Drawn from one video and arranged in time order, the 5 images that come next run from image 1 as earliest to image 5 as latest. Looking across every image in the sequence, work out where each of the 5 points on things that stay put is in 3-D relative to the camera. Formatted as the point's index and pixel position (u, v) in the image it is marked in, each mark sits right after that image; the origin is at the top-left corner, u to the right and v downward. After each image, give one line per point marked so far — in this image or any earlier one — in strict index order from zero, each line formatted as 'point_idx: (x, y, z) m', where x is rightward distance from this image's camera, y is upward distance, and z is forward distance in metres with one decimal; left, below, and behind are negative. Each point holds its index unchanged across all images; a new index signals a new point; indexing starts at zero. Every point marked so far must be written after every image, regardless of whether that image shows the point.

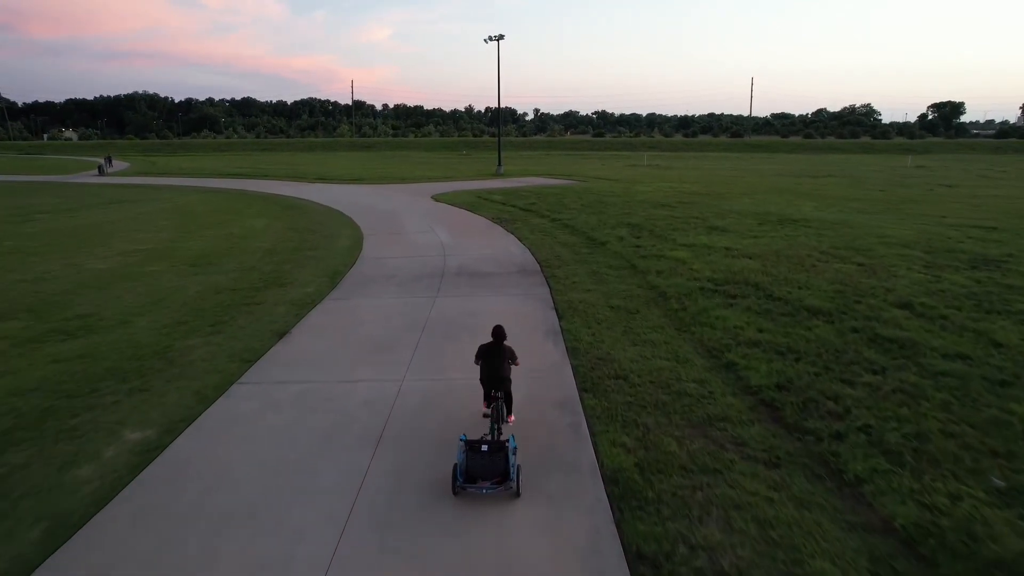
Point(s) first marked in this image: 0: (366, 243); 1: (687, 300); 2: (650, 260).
0: (-3.4, +1.0, +15.5) m
1: (+2.5, -0.2, +9.3) m
2: (+2.5, +0.5, +12.2) m
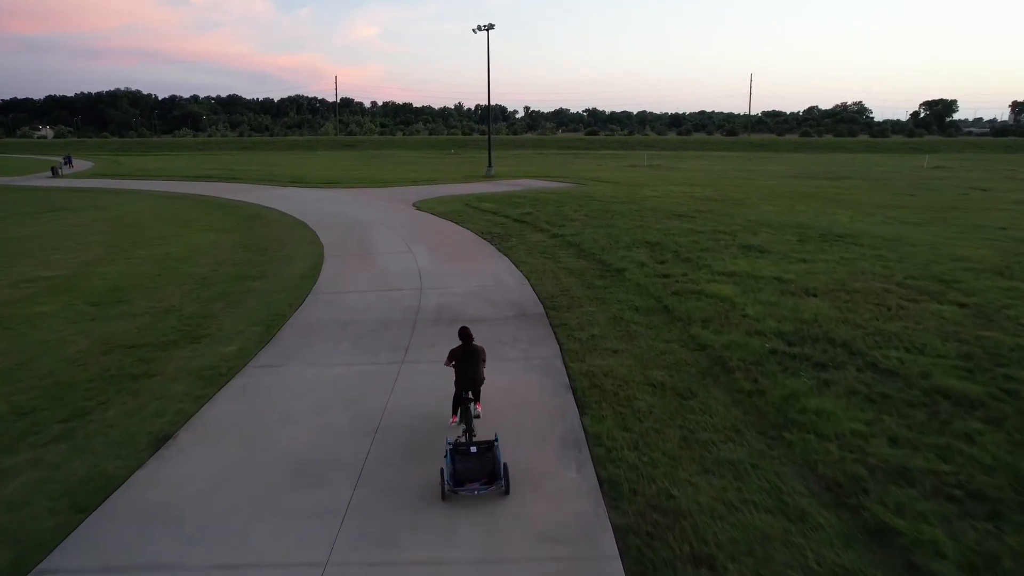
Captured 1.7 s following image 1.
0: (-3.5, +0.4, +12.6) m
1: (+2.4, -0.9, +6.5) m
2: (+2.4, -0.2, +9.5) m
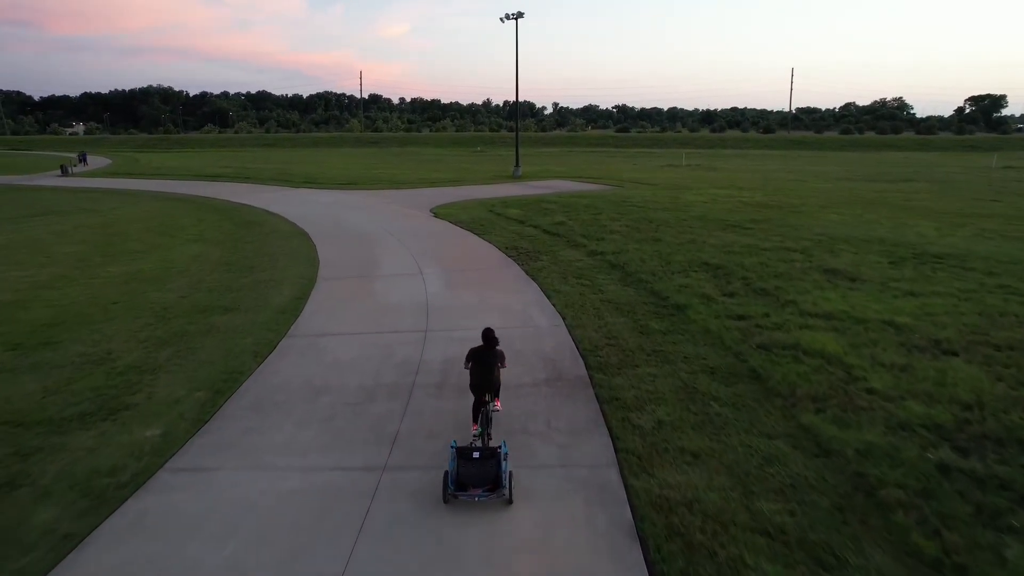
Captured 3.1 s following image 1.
0: (-3.0, -0.1, +10.4) m
1: (+2.6, -1.4, +4.1) m
2: (+2.8, -0.7, +7.0) m
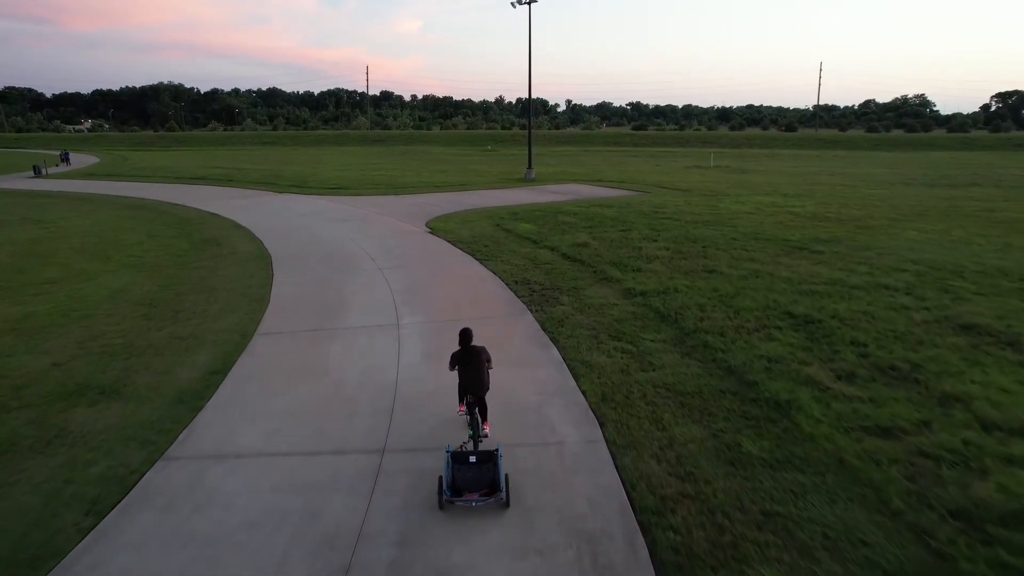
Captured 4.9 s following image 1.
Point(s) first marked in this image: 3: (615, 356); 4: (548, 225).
0: (-2.9, -0.9, +7.3) m
1: (+2.6, -2.2, +0.9) m
2: (+2.8, -1.5, +3.8) m
3: (+1.1, -0.7, +7.3) m
4: (+0.9, +1.5, +15.8) m
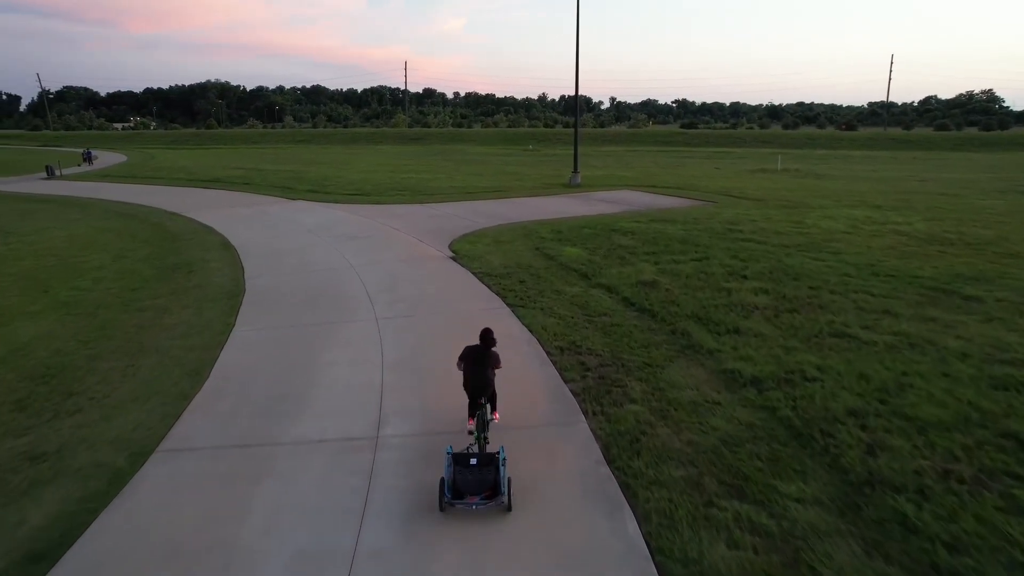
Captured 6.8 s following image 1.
0: (-2.6, -1.6, +4.2) m
1: (+2.5, -3.1, -2.5) m
2: (+2.9, -2.4, +0.4) m
3: (+1.4, -1.6, +4.0) m
4: (+1.7, +0.7, +12.5) m
